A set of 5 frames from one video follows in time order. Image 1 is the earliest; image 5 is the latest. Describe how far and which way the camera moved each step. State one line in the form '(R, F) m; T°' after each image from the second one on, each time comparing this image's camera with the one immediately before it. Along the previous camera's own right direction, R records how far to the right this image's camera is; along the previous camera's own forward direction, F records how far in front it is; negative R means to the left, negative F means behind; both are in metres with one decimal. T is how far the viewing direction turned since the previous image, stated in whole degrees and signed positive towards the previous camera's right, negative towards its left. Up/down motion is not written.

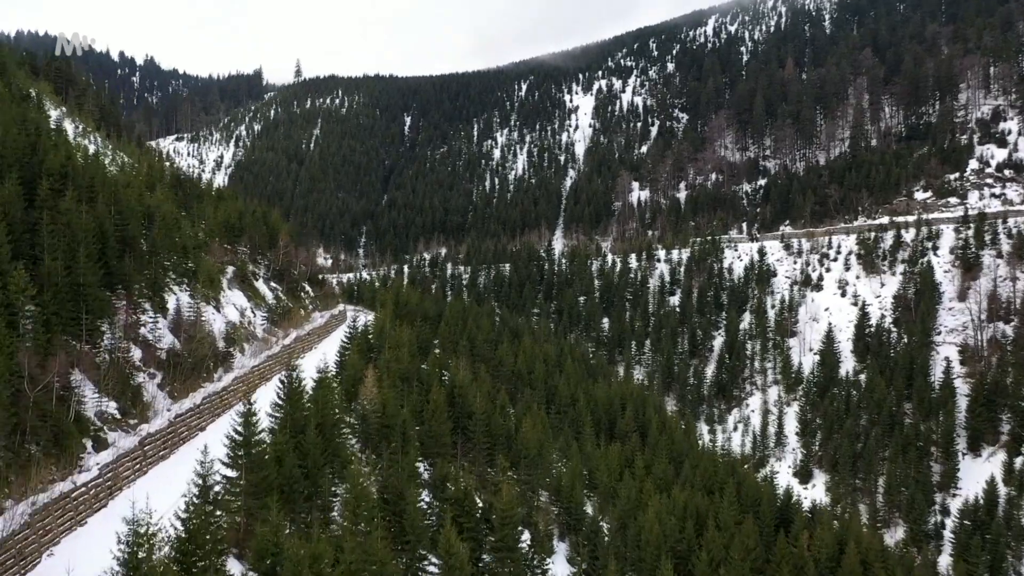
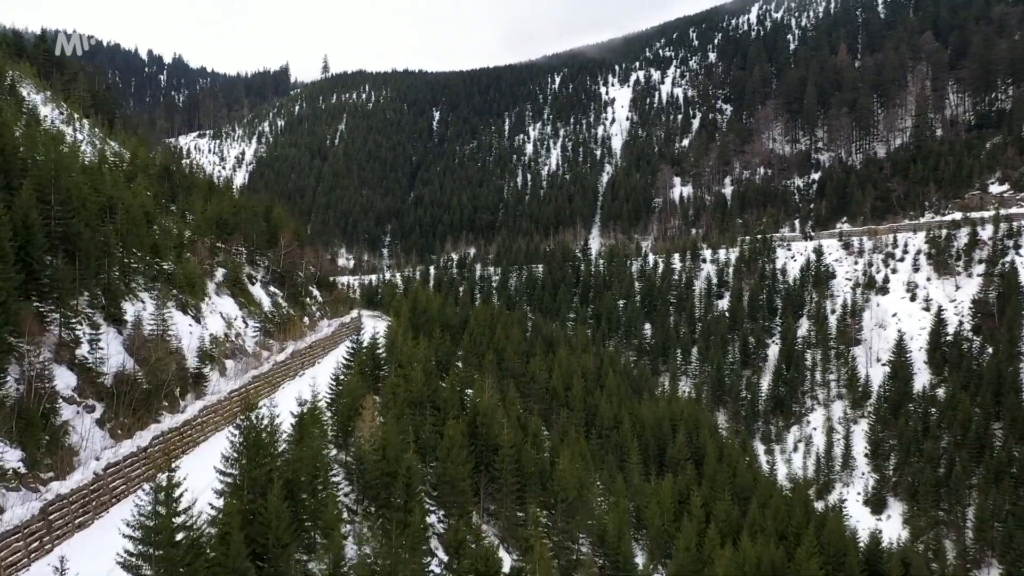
(-0.1, +5.8) m; -2°
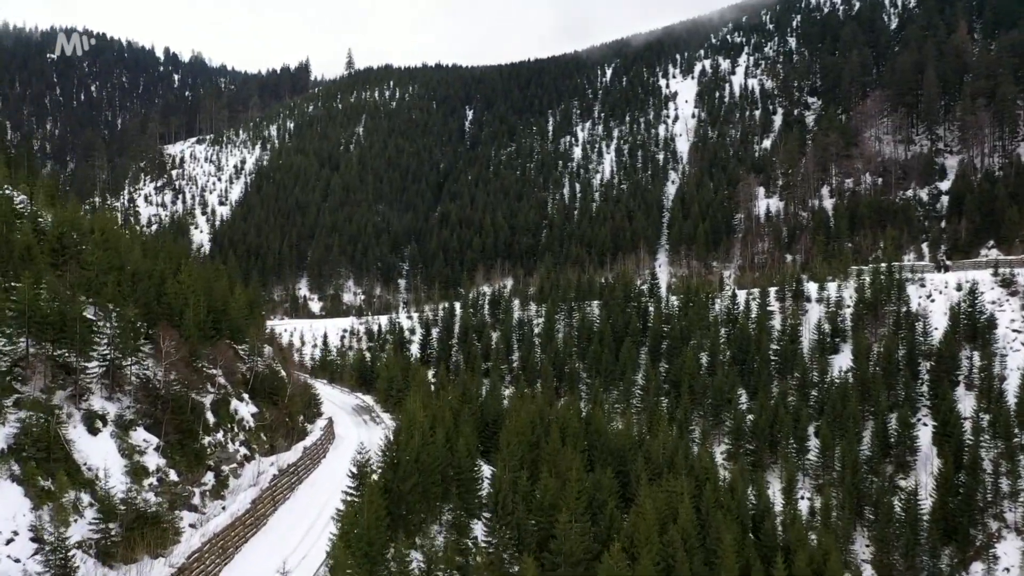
(-0.4, +17.0) m; -3°
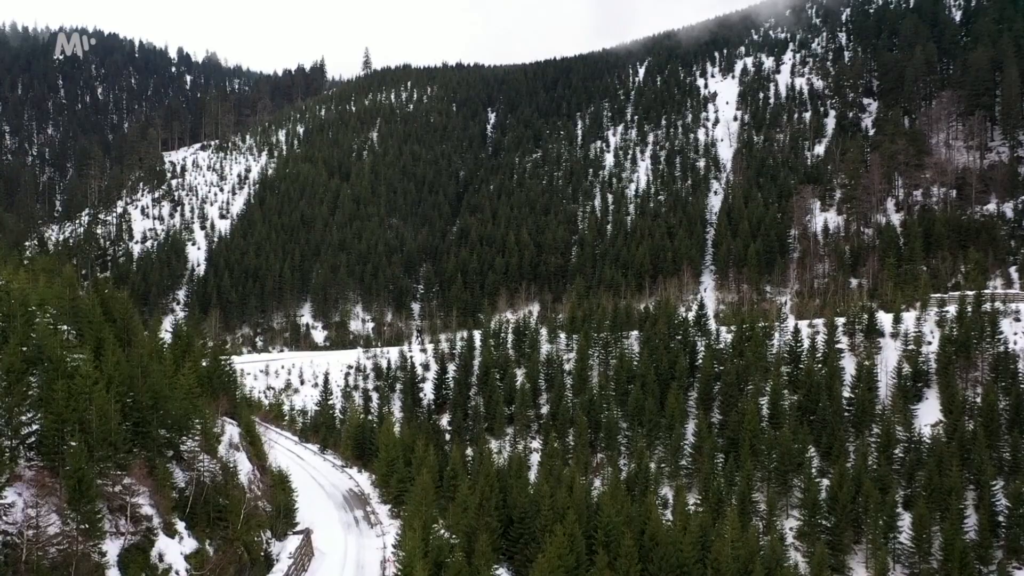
(-0.3, +7.5) m; -2°
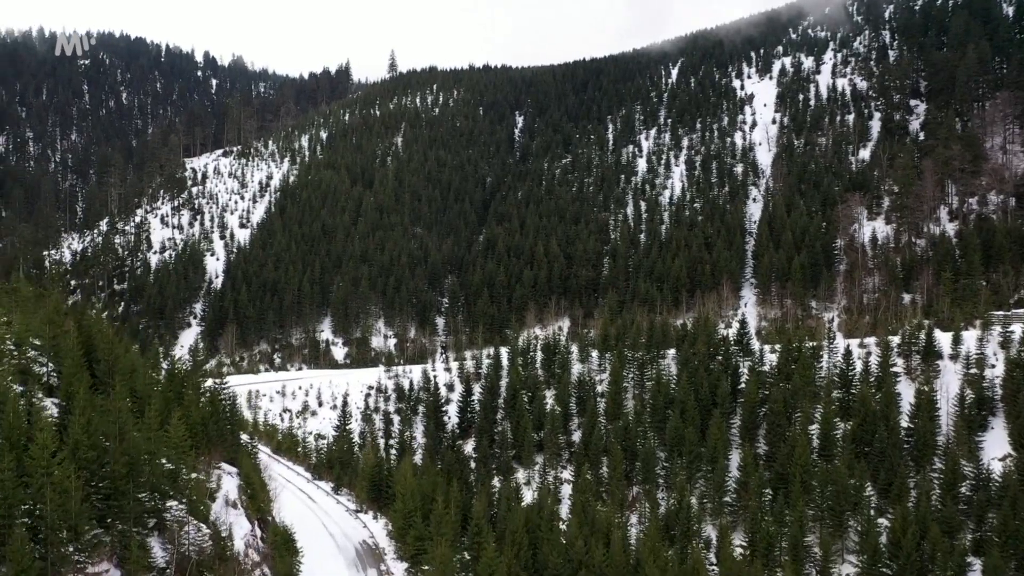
(-0.1, +3.0) m; -2°
